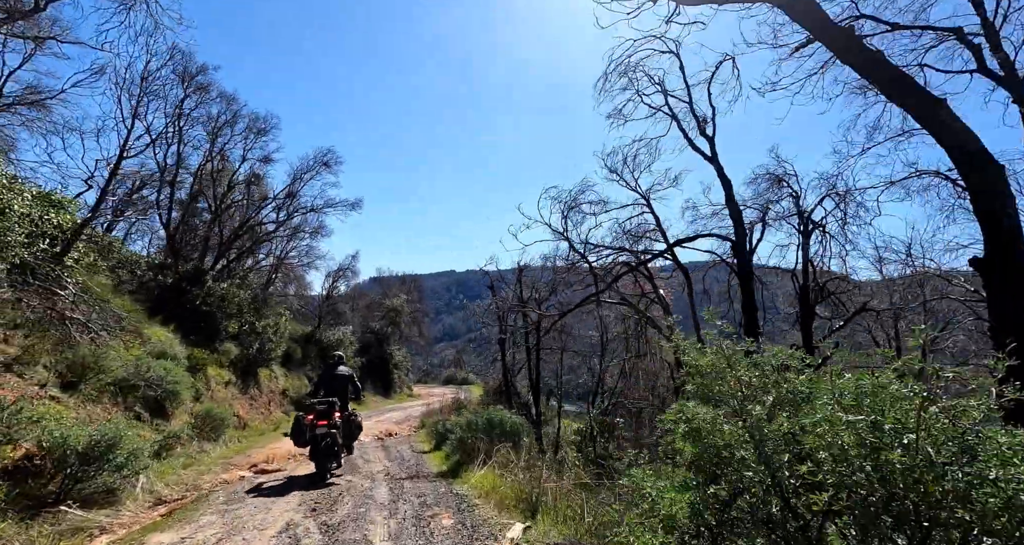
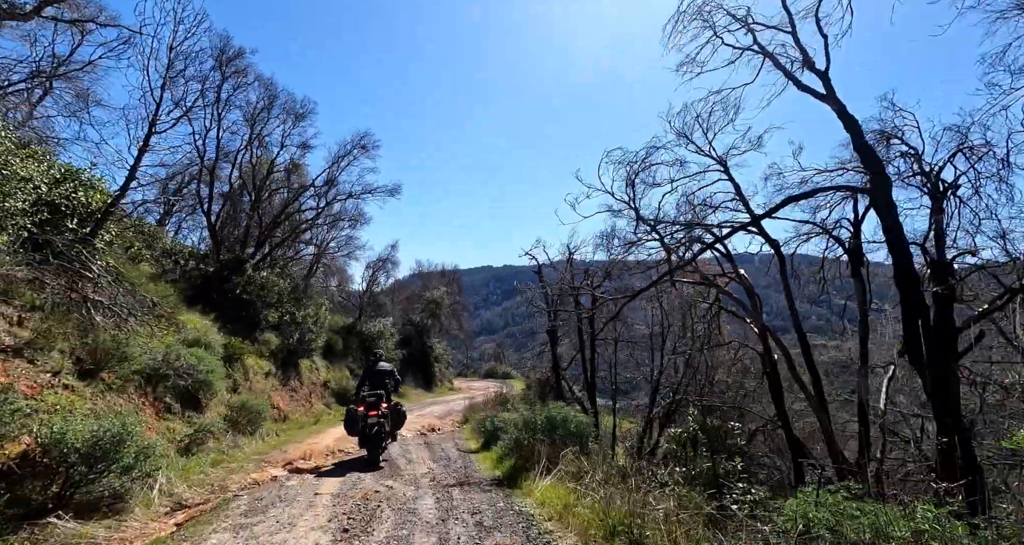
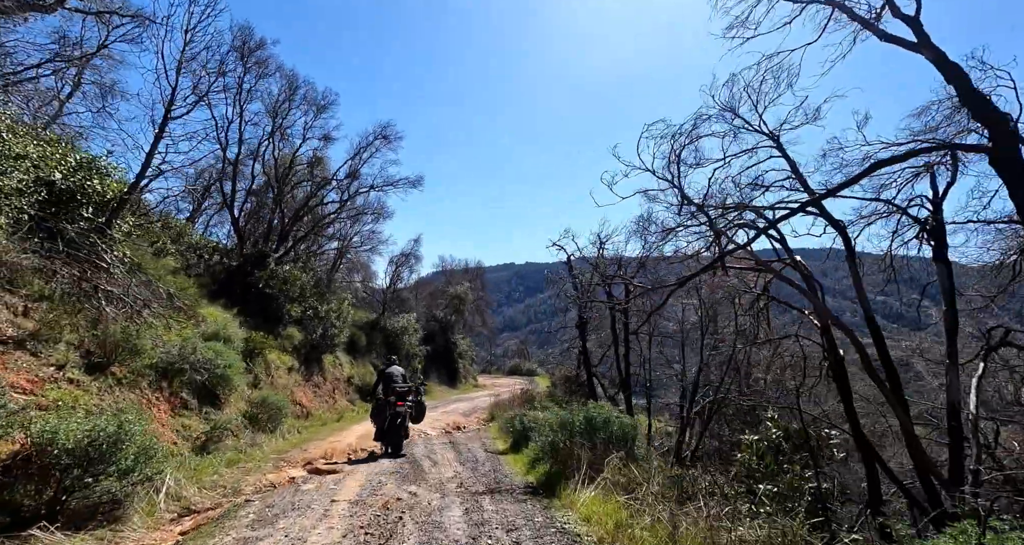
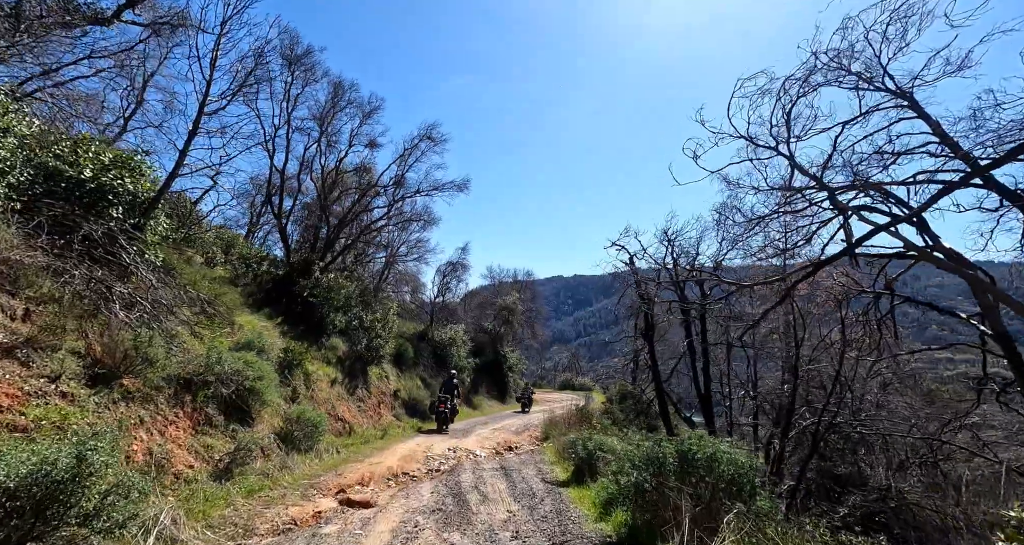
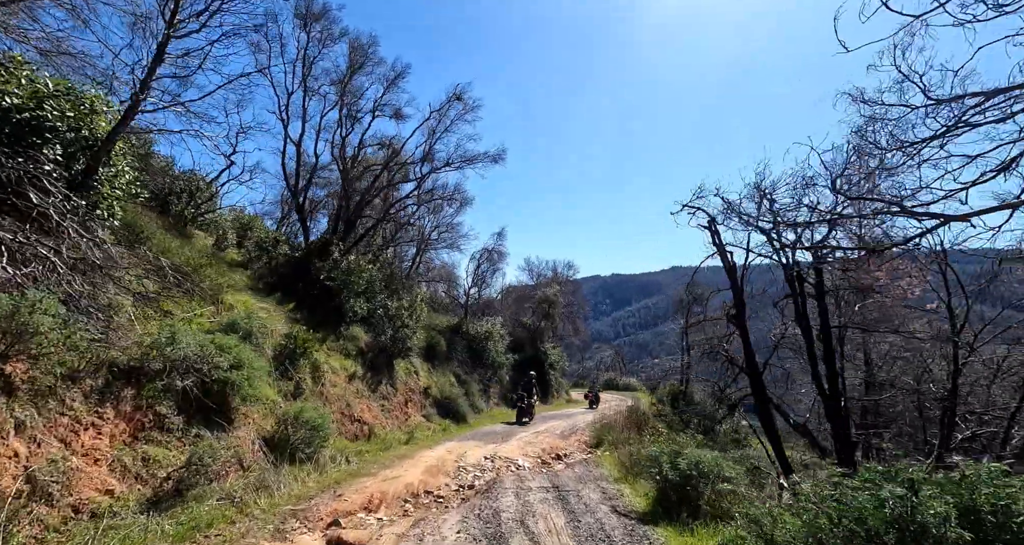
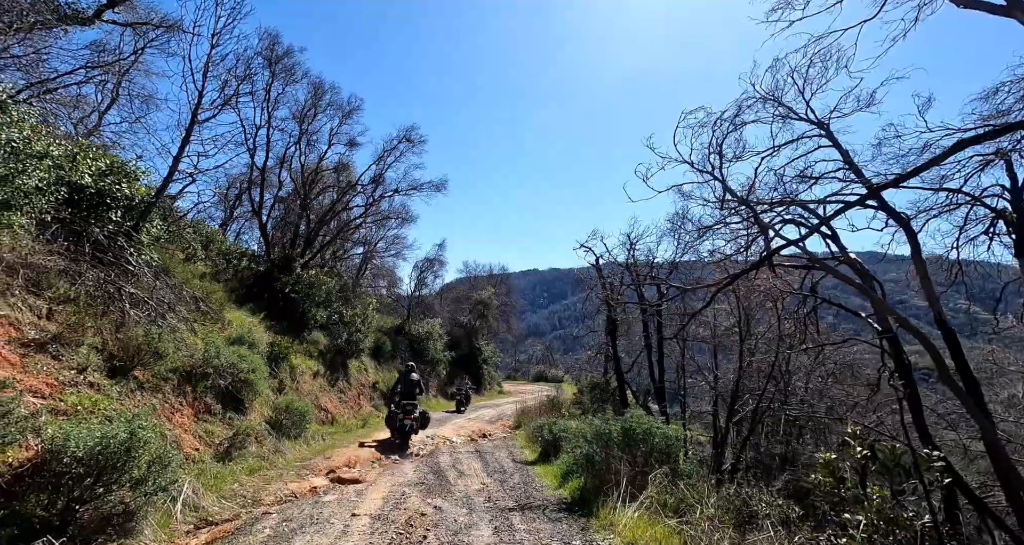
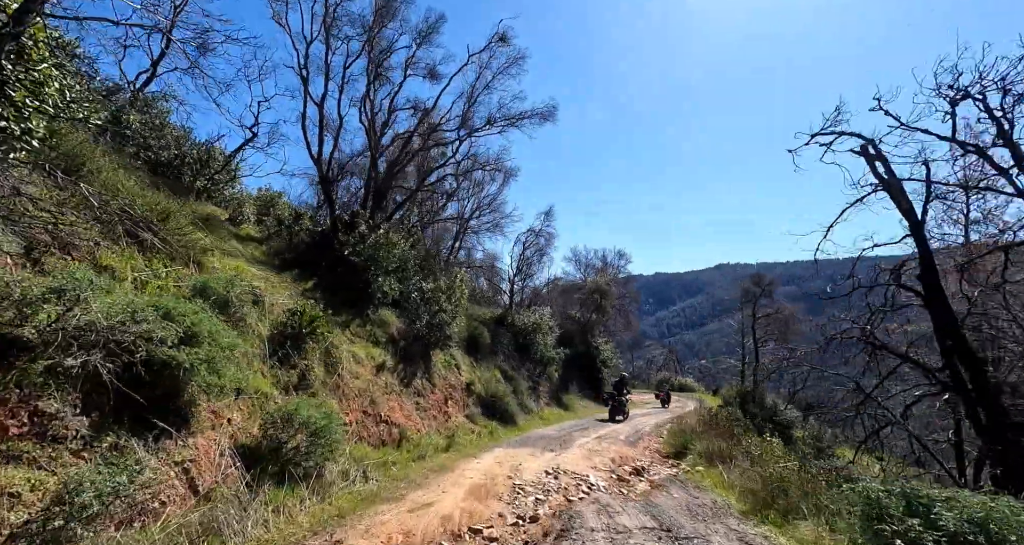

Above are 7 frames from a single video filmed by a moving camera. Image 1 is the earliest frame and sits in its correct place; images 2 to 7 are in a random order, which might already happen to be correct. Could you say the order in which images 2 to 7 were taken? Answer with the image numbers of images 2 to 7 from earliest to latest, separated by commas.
2, 3, 6, 4, 5, 7
